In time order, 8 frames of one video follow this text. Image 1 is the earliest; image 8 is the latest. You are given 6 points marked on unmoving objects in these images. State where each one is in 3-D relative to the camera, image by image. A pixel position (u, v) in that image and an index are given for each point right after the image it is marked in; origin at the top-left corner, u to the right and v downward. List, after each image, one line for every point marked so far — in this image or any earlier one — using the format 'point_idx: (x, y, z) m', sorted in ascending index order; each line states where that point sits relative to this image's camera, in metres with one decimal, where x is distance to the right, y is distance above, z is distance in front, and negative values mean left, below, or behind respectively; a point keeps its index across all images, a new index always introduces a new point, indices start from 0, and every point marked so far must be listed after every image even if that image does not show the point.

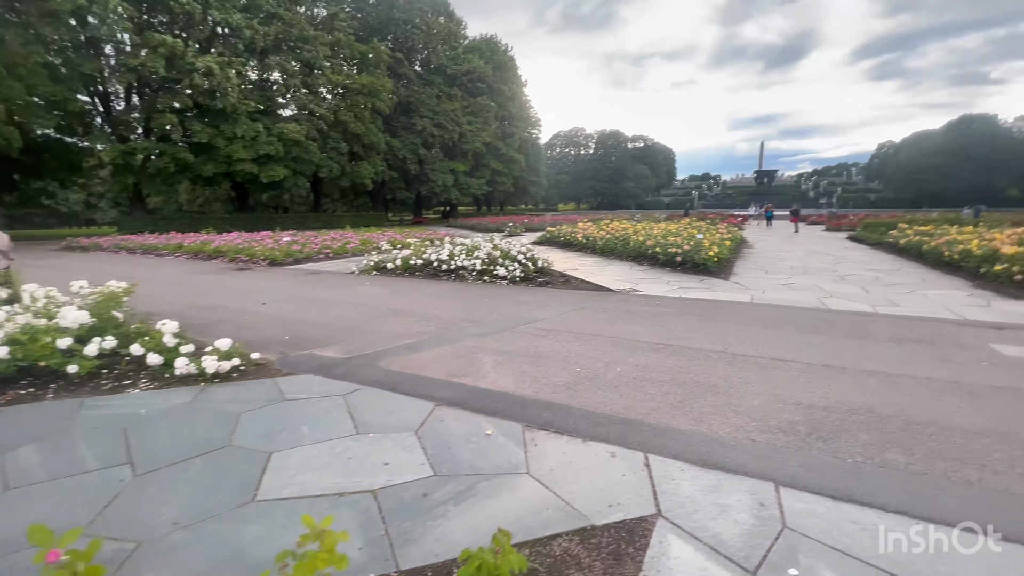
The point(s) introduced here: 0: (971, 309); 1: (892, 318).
0: (+6.6, -0.3, +6.5) m
1: (+5.0, -0.4, +5.9) m
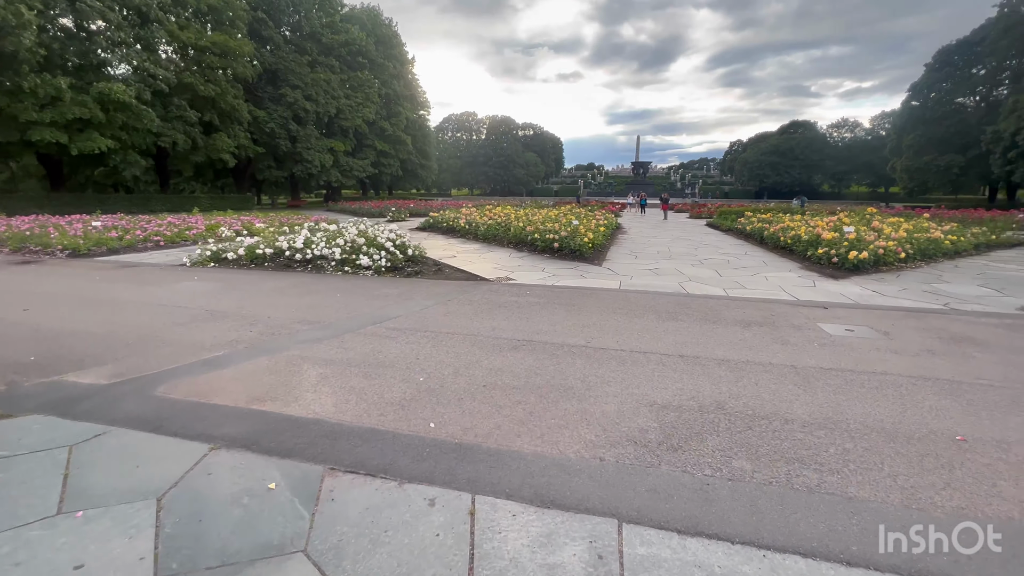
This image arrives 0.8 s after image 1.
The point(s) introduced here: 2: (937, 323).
0: (+4.6, 0.0, +7.2) m
1: (+3.2, -0.2, +6.3) m
2: (+4.9, -0.4, +5.2) m
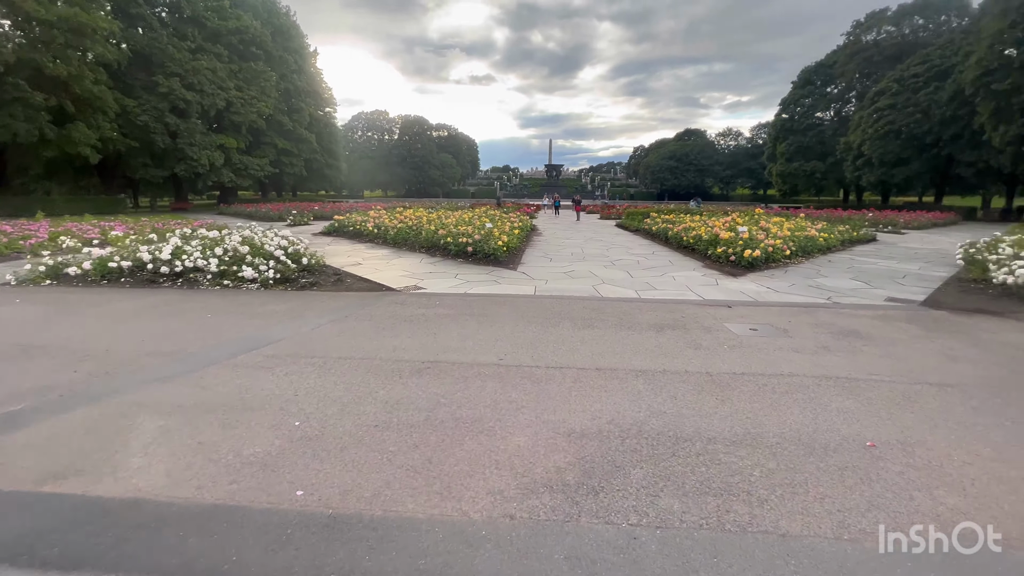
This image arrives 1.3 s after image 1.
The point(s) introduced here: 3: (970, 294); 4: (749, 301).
0: (+3.2, 0.0, +7.4) m
1: (+1.9, -0.2, +6.3) m
2: (+3.9, -0.4, +5.5) m
3: (+7.3, -0.1, +7.2) m
4: (+3.4, -0.2, +6.5) m
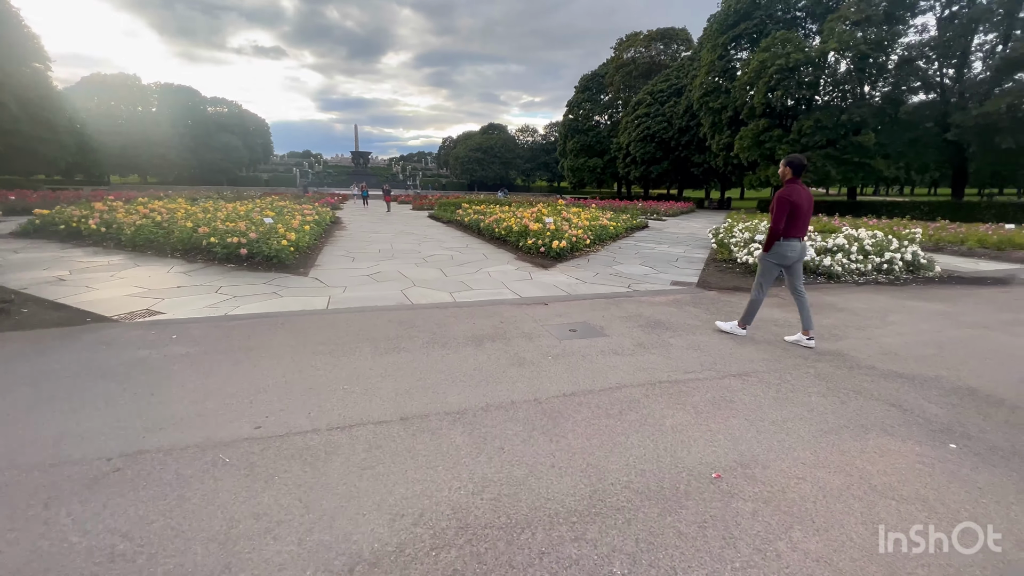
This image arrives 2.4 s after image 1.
0: (+0.1, +0.1, +7.1) m
1: (-0.5, -0.2, +5.6) m
2: (+1.5, -0.3, +5.6) m
3: (+4.0, +0.3, +8.5) m
4: (+0.7, -0.1, +6.4) m
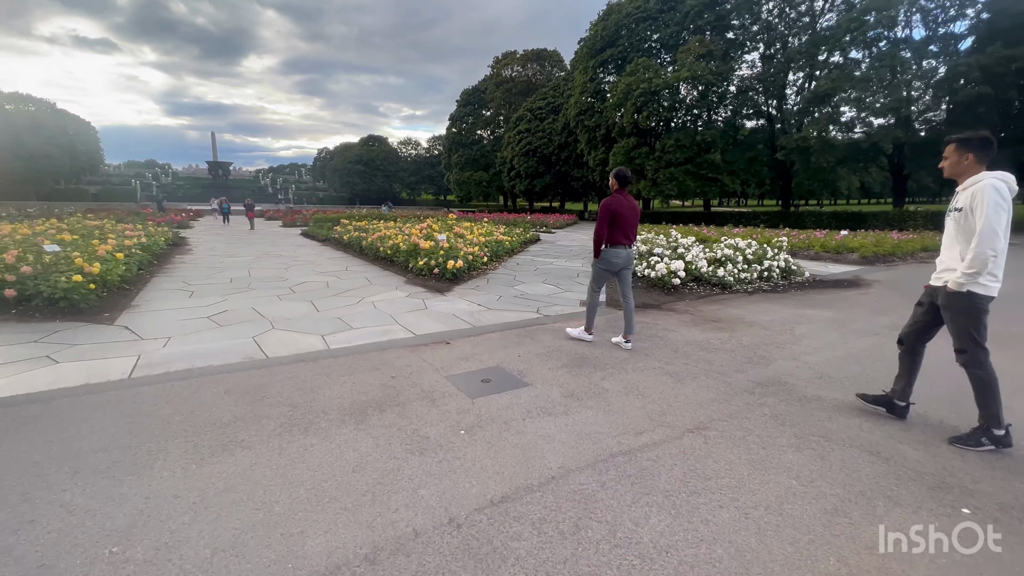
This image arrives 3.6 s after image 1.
0: (-1.3, -0.4, +5.9) m
1: (-1.6, -0.7, +4.3) m
2: (+0.4, -0.6, +4.8) m
3: (+2.1, 0.0, +8.2) m
4: (-0.6, -0.5, +5.4) m
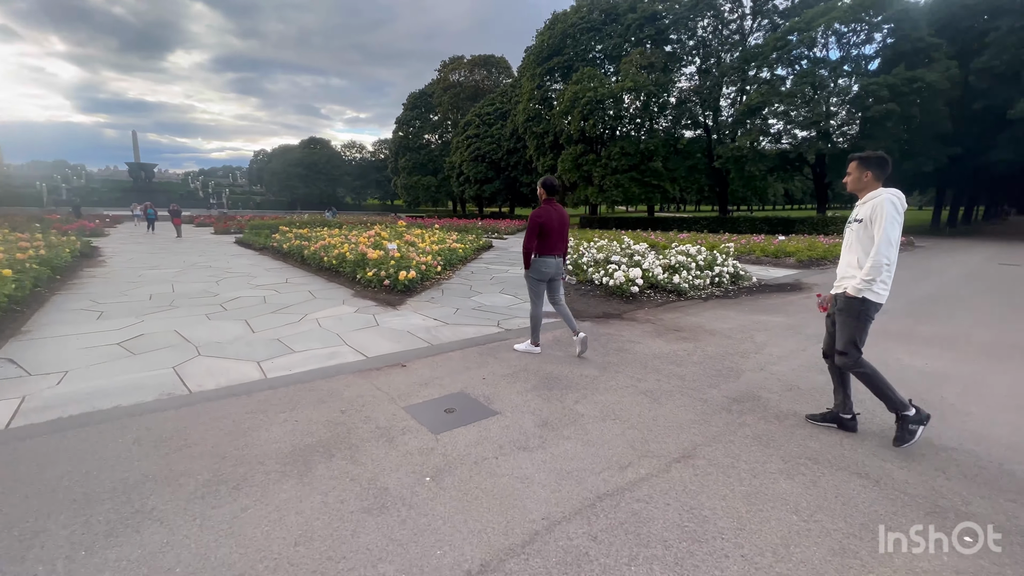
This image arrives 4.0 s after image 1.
0: (-1.8, -0.6, +5.4) m
1: (-1.9, -0.8, +3.8) m
2: (0.0, -0.7, +4.5) m
3: (+1.3, -0.1, +8.1) m
4: (-1.0, -0.7, +5.0) m
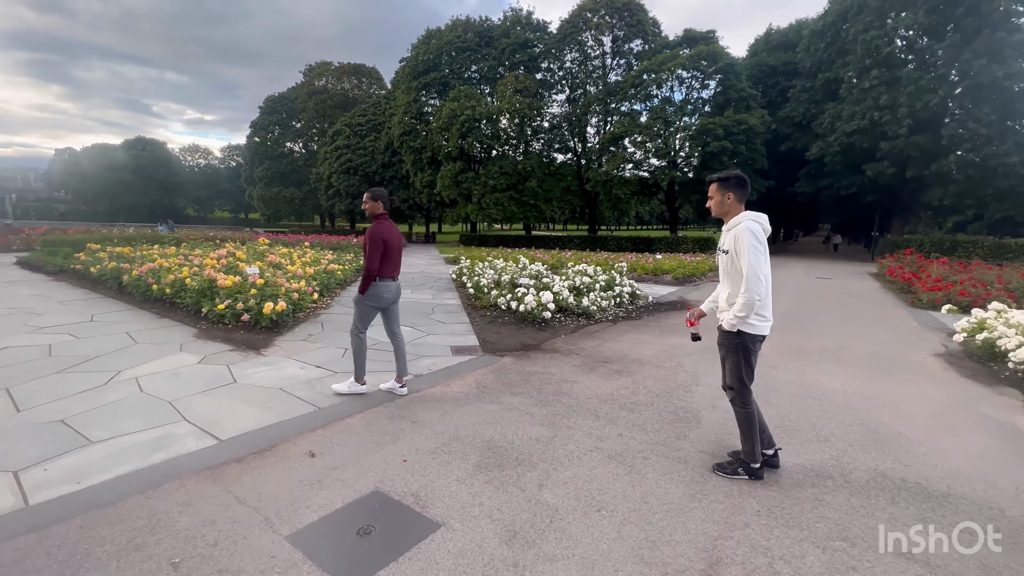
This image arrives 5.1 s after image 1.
0: (-2.5, -1.0, +3.9) m
1: (-2.2, -1.2, +2.2) m
2: (-0.5, -1.0, +3.5) m
3: (-0.3, -0.6, +7.3) m
4: (-1.7, -1.0, +3.6) m
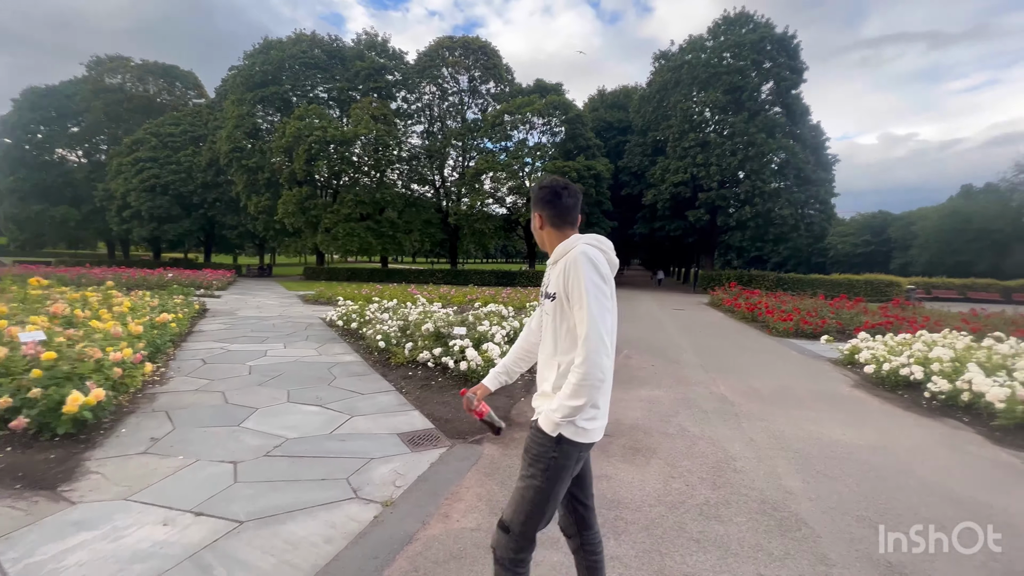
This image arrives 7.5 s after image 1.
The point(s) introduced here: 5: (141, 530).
0: (-2.0, -1.4, +1.7) m
1: (-1.1, -1.5, +0.2) m
2: (0.0, -1.4, +2.0) m
3: (-1.0, -1.3, +5.6) m
4: (-1.1, -1.4, +1.7) m
5: (-2.1, -1.4, +2.7) m
